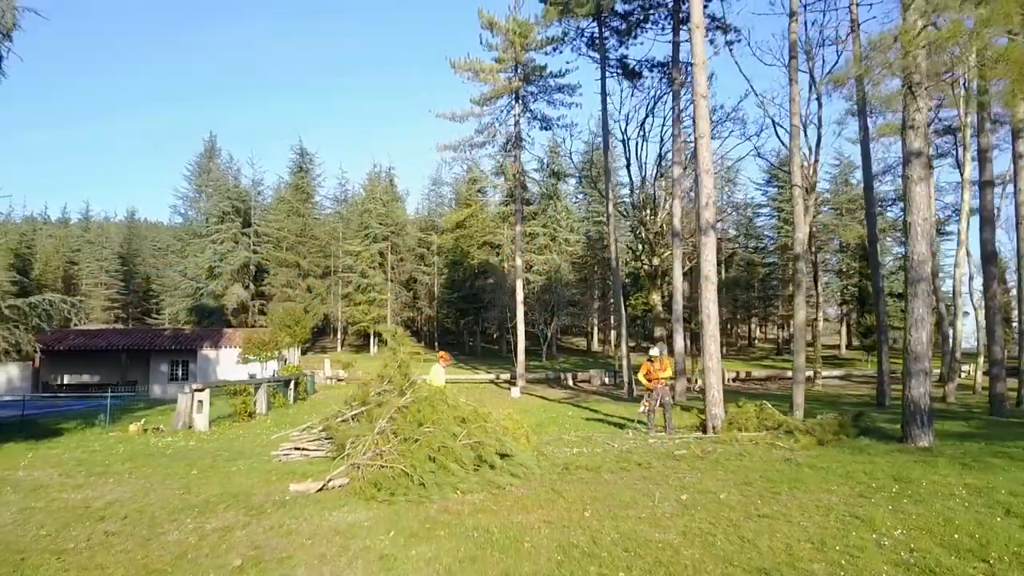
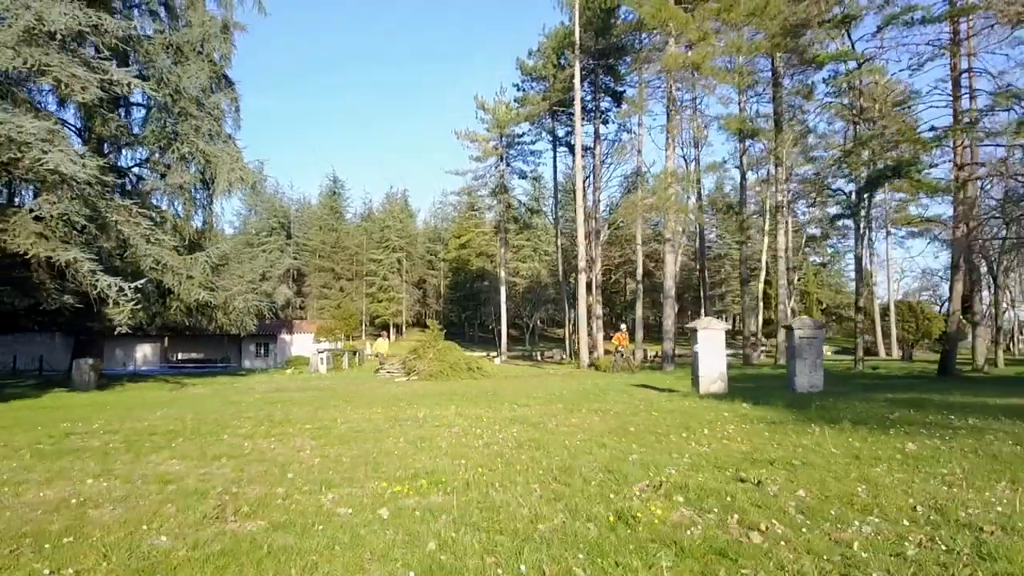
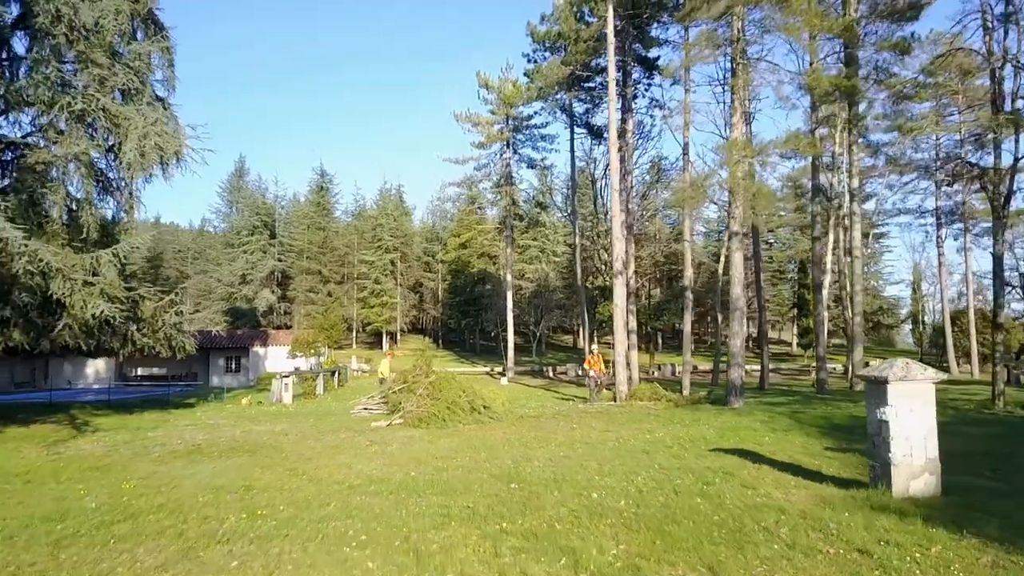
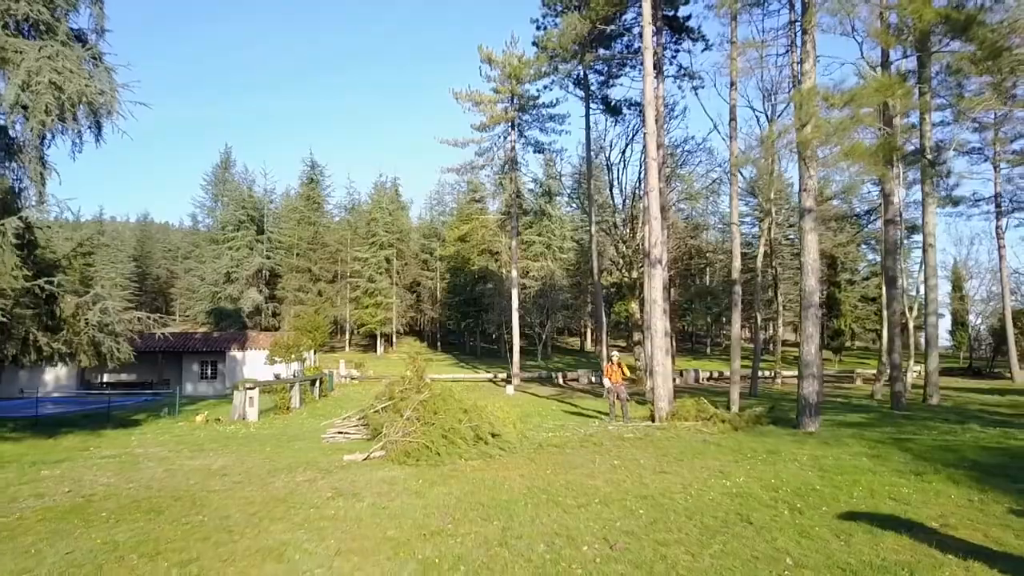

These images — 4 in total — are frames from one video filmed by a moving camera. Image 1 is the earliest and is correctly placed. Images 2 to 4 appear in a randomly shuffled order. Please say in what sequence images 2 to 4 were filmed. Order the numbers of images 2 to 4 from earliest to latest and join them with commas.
4, 3, 2
